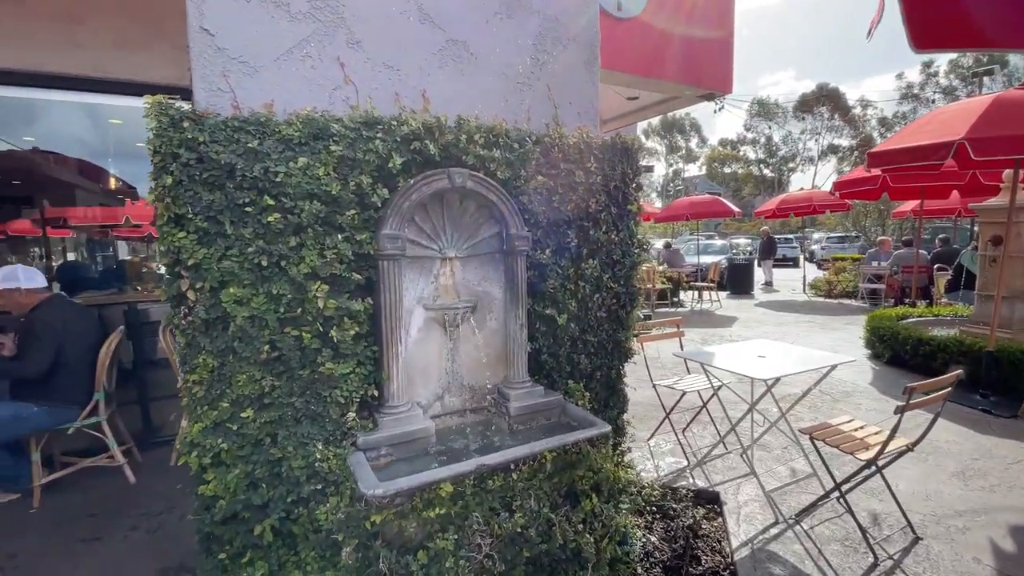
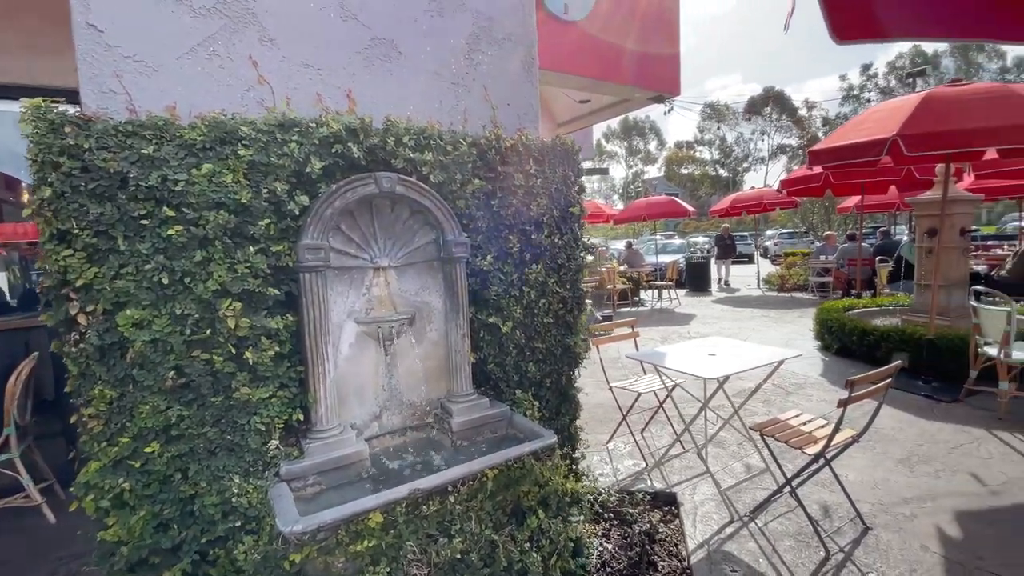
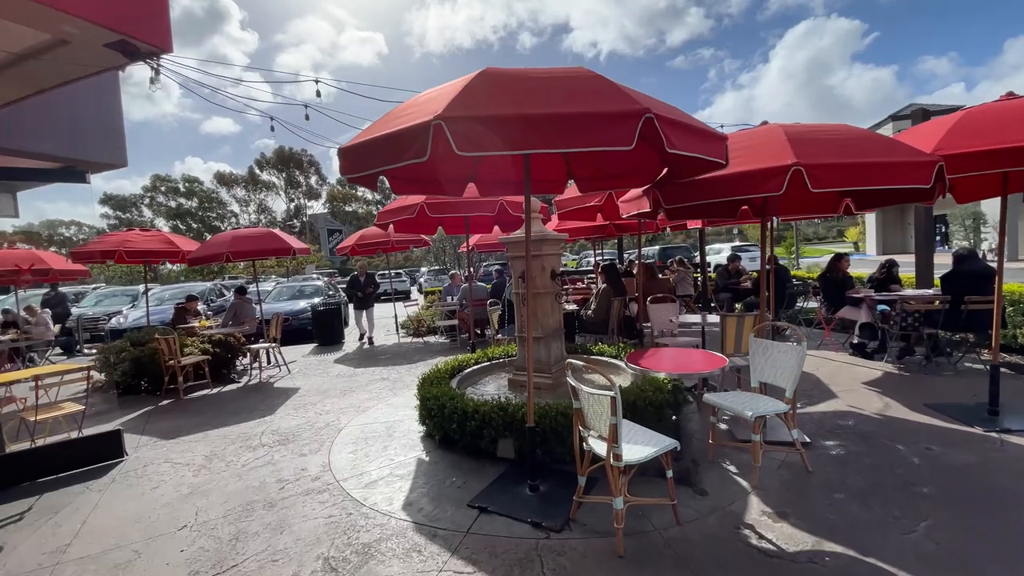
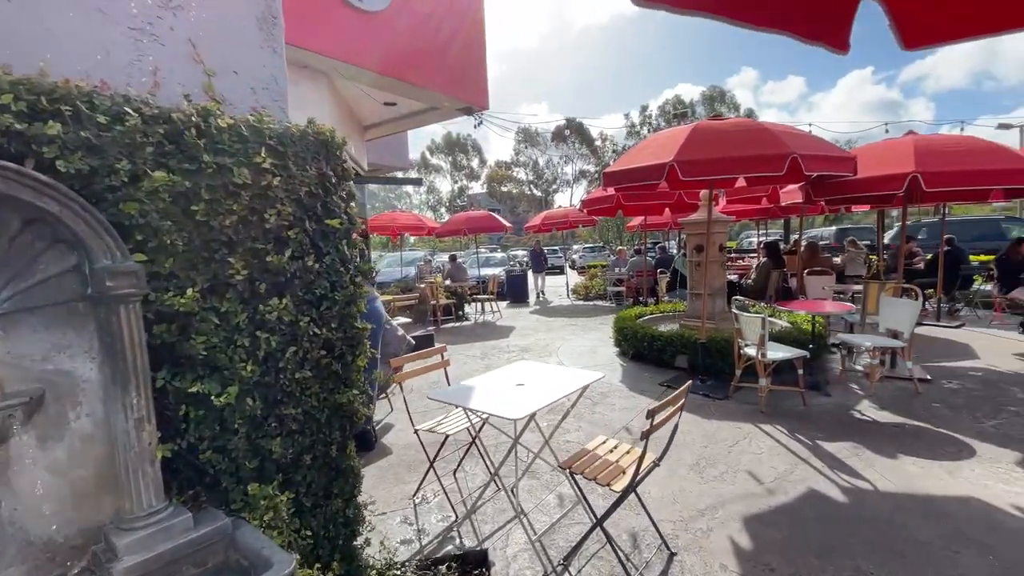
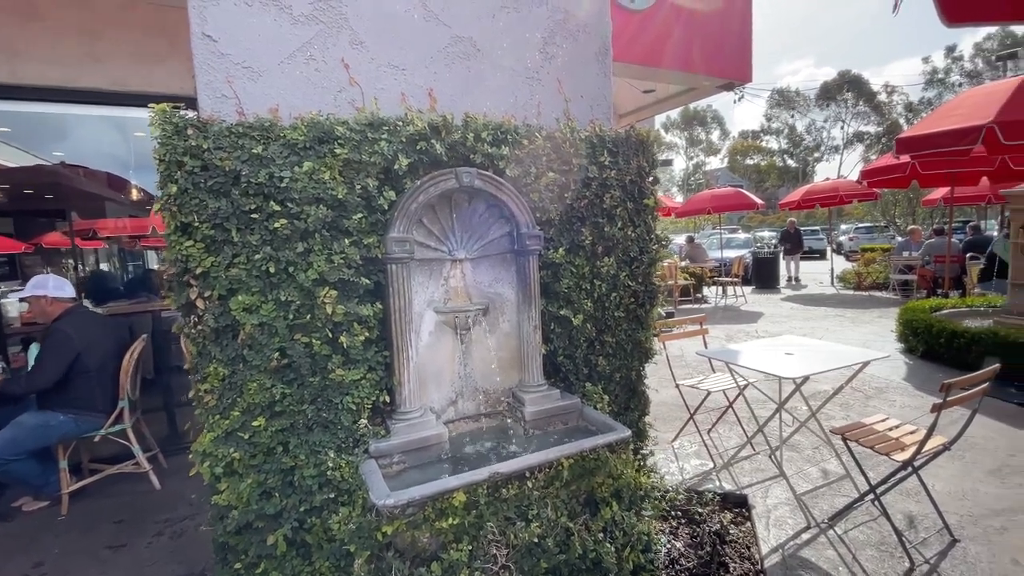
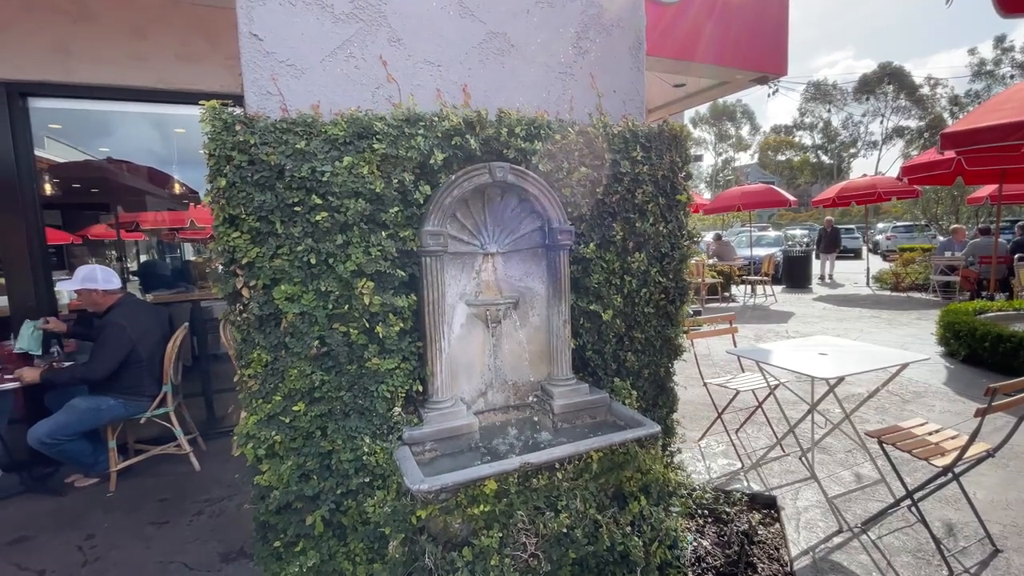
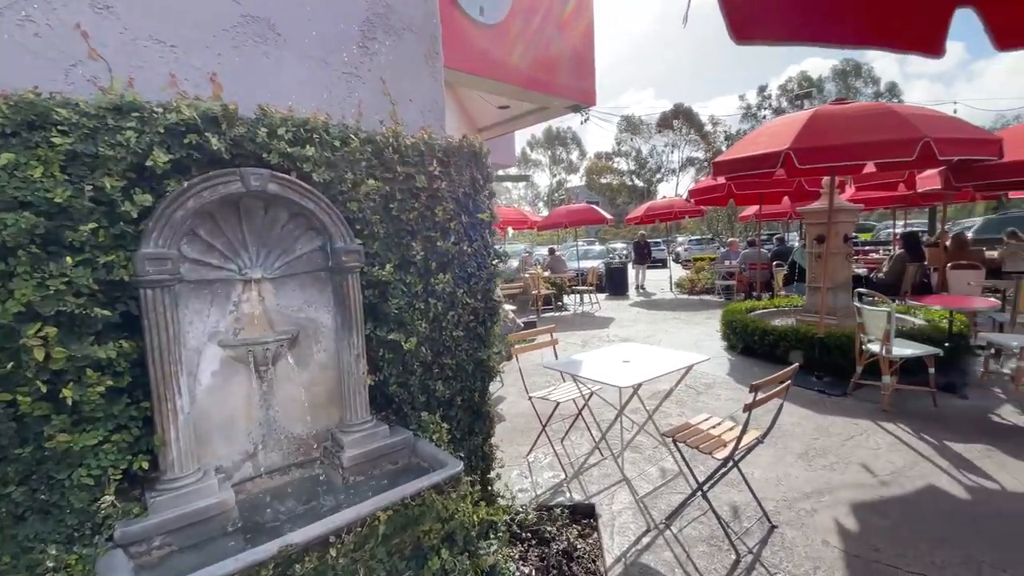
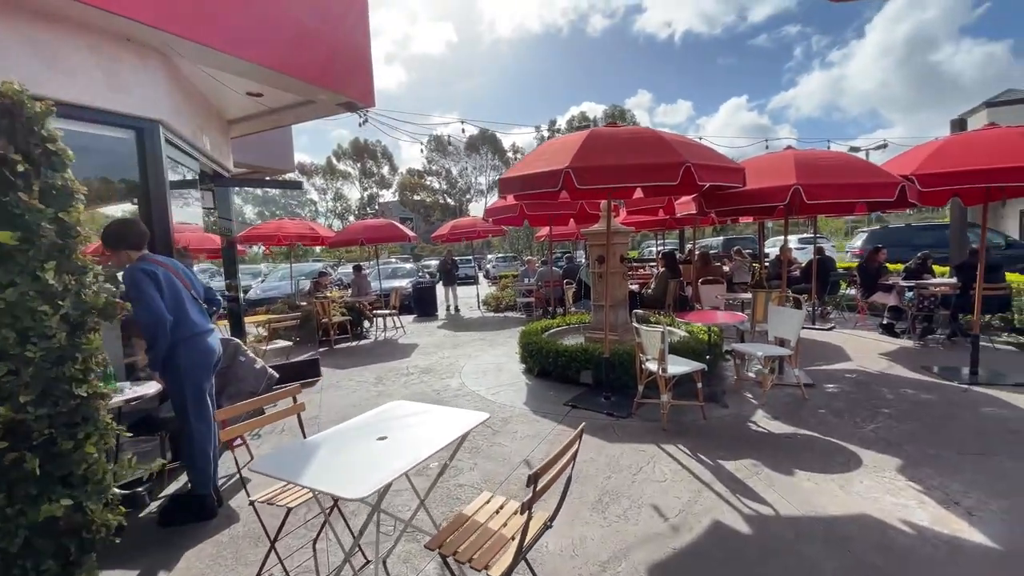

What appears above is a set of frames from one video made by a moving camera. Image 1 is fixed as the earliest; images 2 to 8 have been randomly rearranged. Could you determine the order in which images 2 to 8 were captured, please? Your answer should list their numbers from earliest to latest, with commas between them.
6, 5, 2, 7, 4, 8, 3
